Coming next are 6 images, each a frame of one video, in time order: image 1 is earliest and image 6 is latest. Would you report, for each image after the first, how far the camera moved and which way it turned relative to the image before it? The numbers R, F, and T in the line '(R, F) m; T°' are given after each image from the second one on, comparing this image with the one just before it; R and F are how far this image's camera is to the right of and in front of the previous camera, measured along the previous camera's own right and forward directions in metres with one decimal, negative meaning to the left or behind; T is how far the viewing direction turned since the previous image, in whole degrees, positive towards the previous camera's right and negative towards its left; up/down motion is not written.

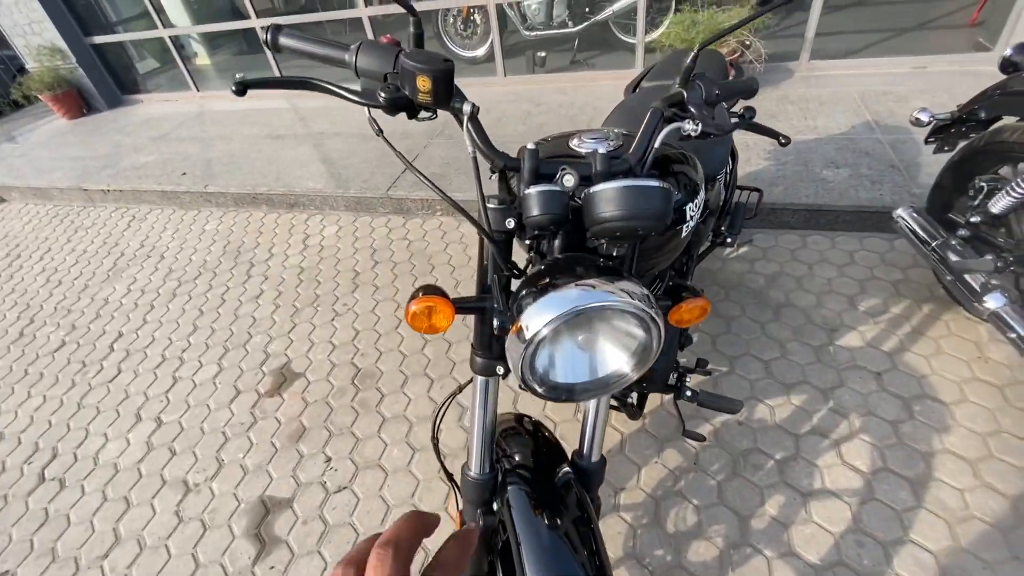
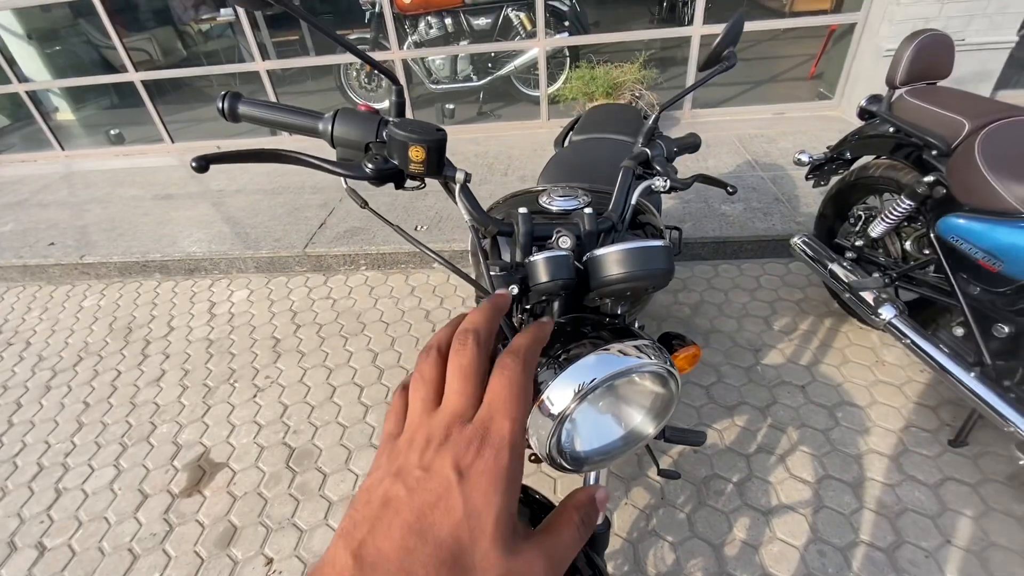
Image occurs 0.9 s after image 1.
(-0.2, 0.0) m; +11°
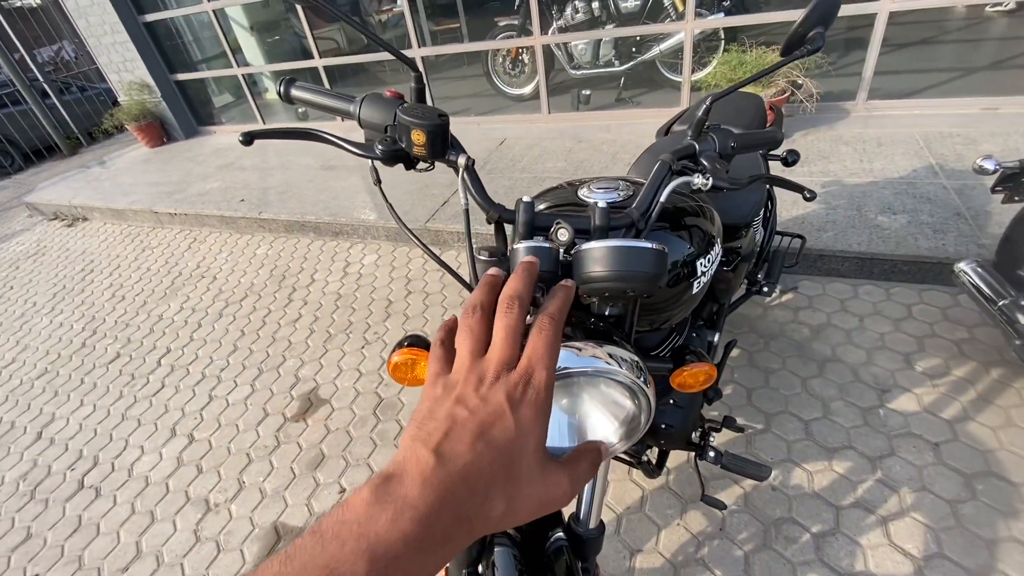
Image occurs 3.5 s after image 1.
(+0.3, 0.0) m; -16°
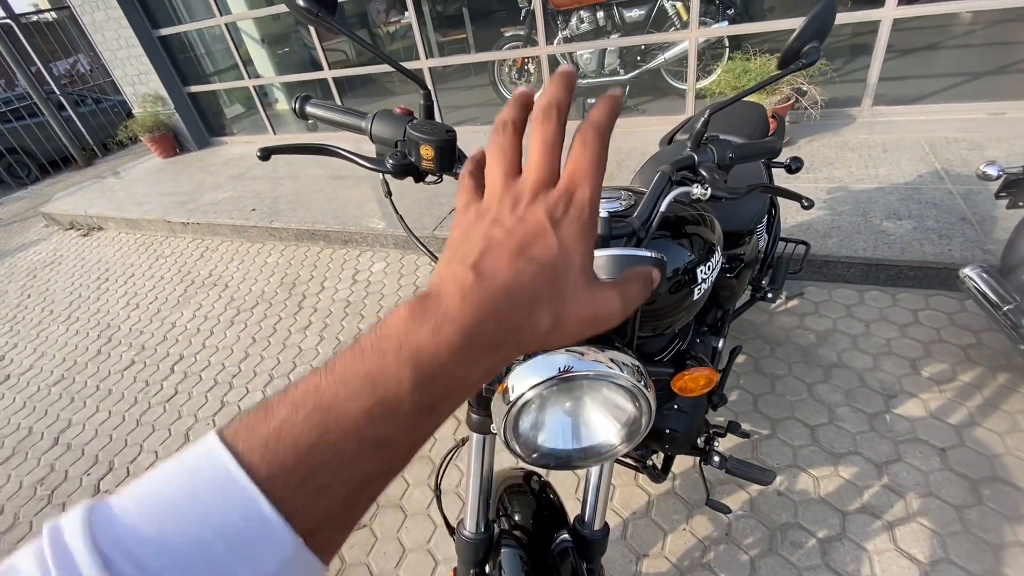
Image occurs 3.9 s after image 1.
(0.0, 0.0) m; -1°
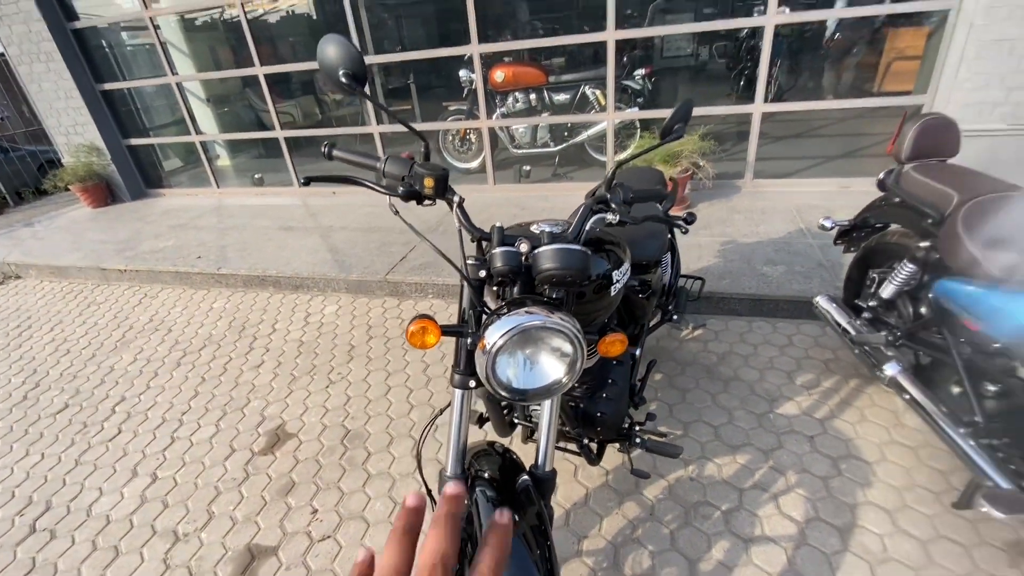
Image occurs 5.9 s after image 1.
(-0.1, -0.3) m; +8°
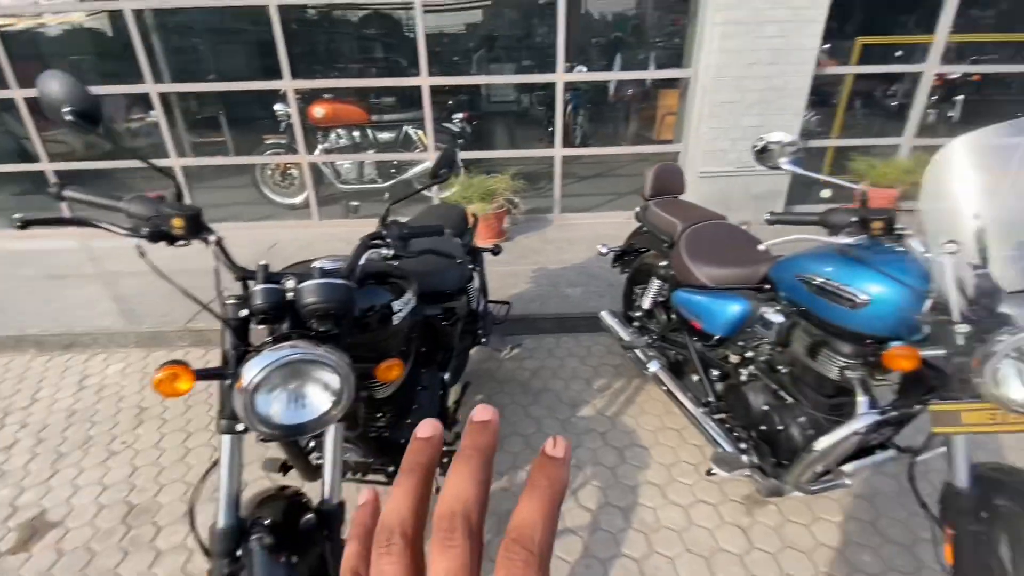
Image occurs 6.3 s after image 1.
(+0.2, -0.2) m; +16°
